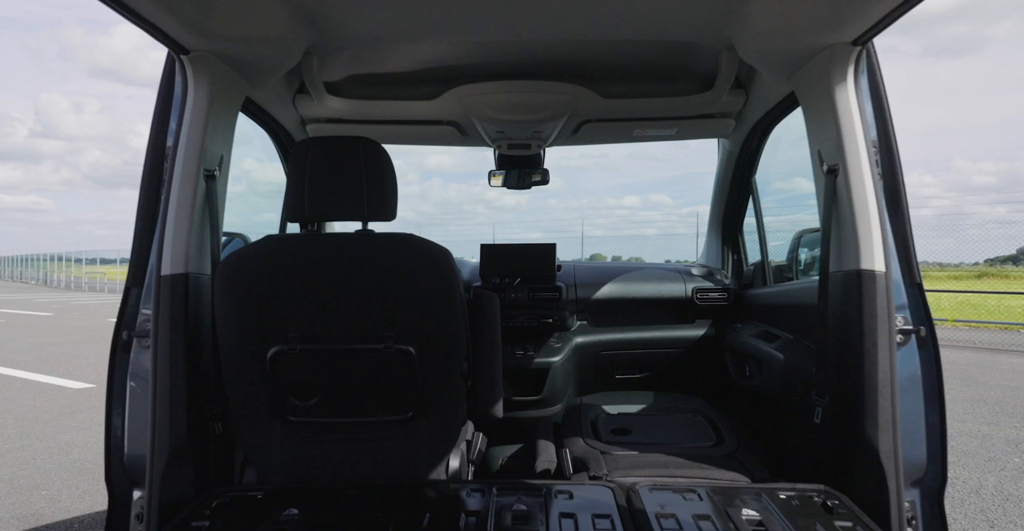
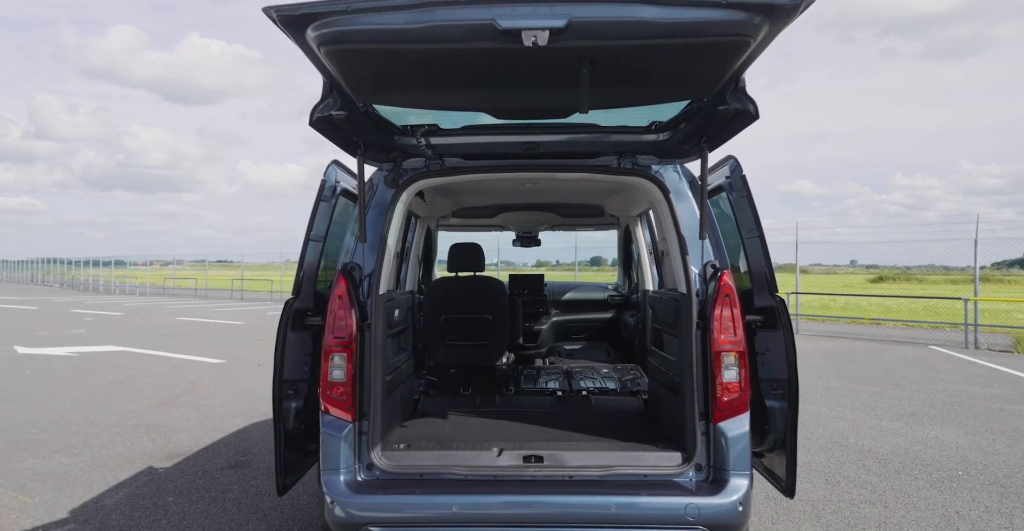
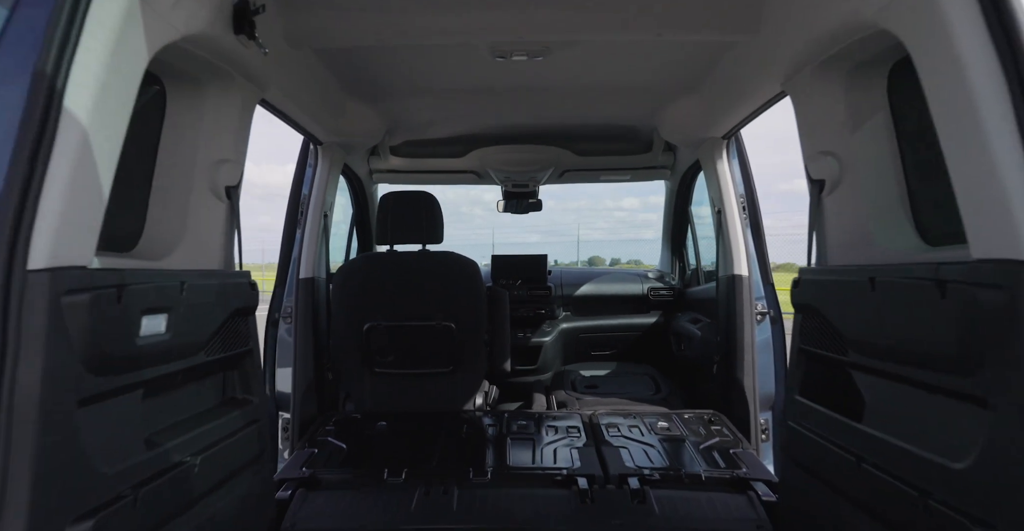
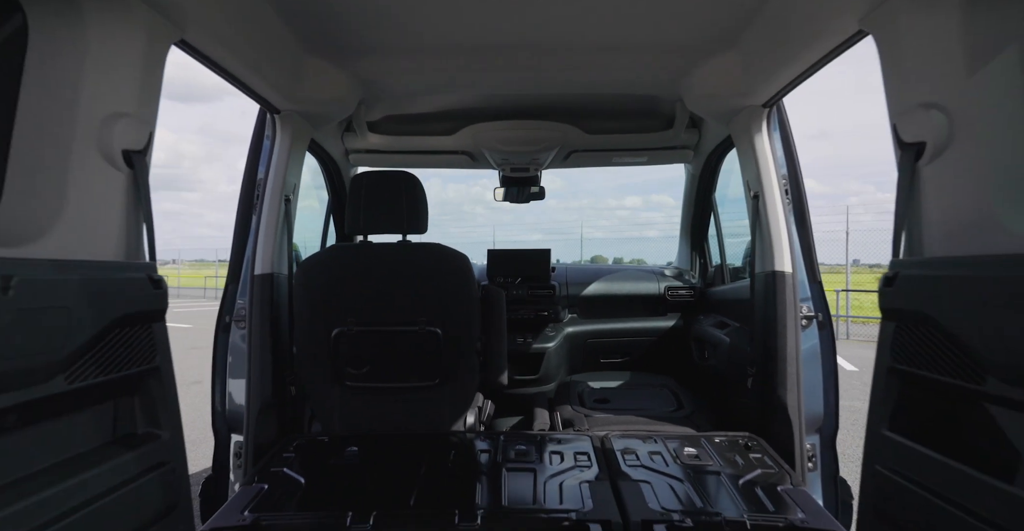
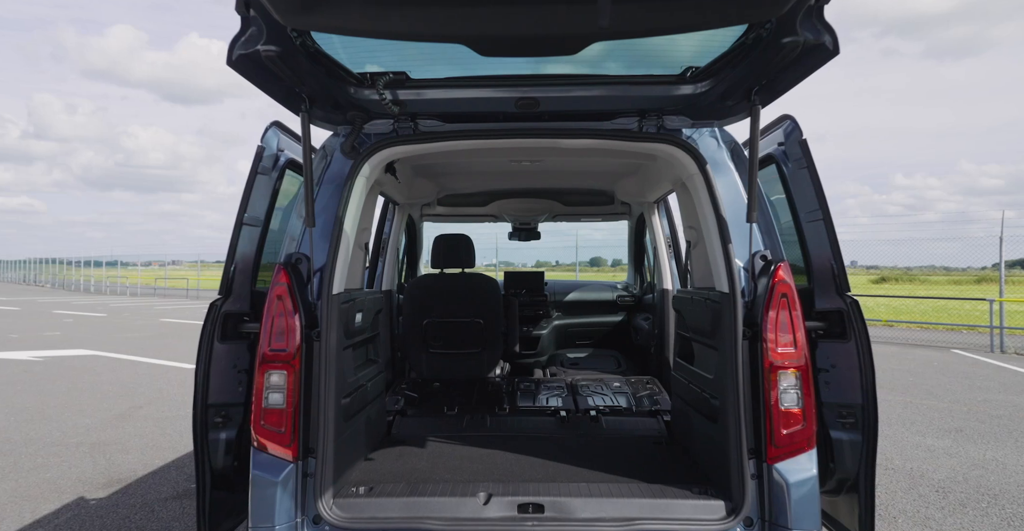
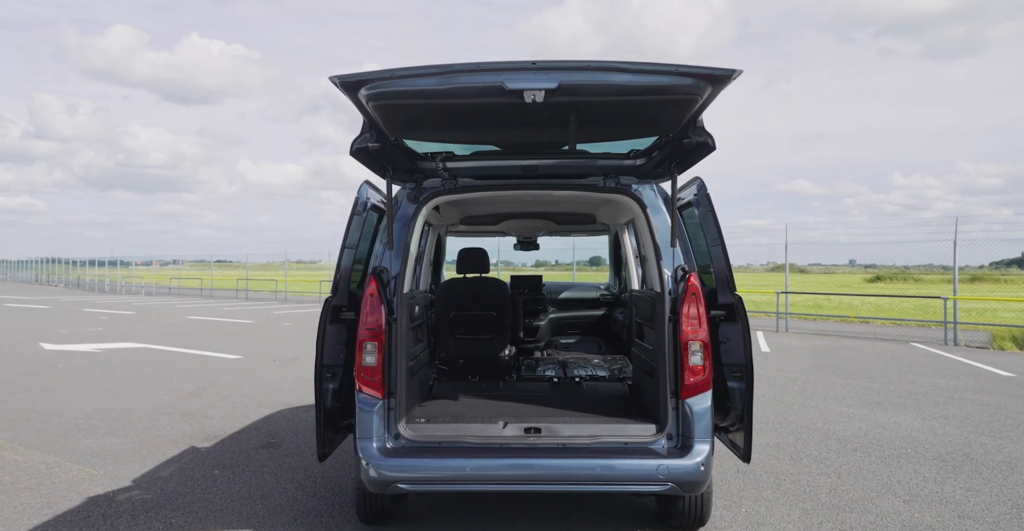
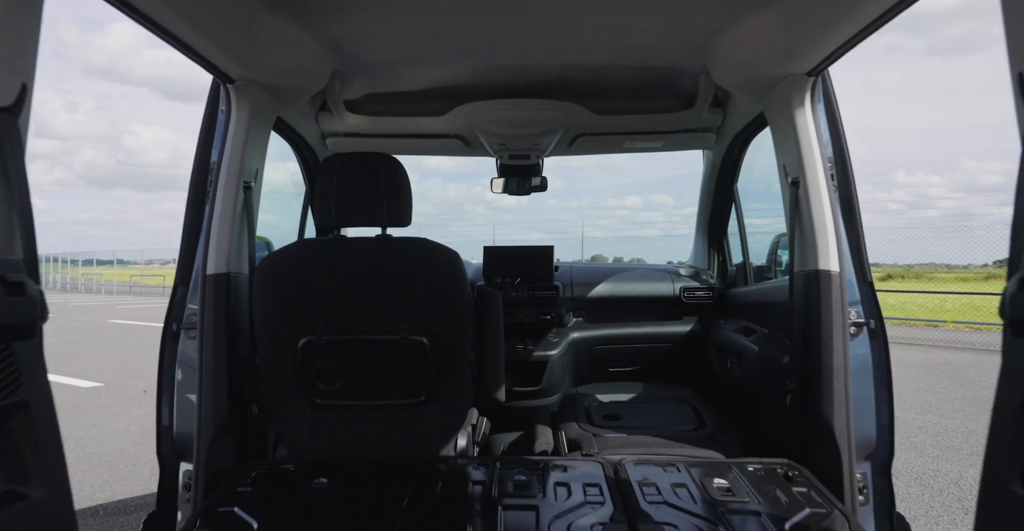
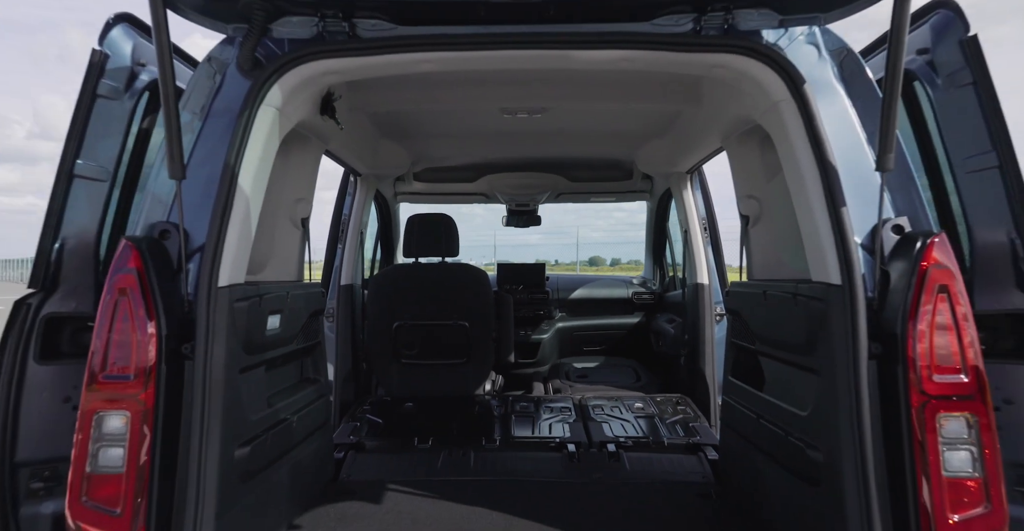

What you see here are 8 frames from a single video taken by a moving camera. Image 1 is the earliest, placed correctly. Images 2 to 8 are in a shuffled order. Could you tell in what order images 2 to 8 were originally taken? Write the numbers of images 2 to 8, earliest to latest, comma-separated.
7, 4, 3, 8, 5, 2, 6
